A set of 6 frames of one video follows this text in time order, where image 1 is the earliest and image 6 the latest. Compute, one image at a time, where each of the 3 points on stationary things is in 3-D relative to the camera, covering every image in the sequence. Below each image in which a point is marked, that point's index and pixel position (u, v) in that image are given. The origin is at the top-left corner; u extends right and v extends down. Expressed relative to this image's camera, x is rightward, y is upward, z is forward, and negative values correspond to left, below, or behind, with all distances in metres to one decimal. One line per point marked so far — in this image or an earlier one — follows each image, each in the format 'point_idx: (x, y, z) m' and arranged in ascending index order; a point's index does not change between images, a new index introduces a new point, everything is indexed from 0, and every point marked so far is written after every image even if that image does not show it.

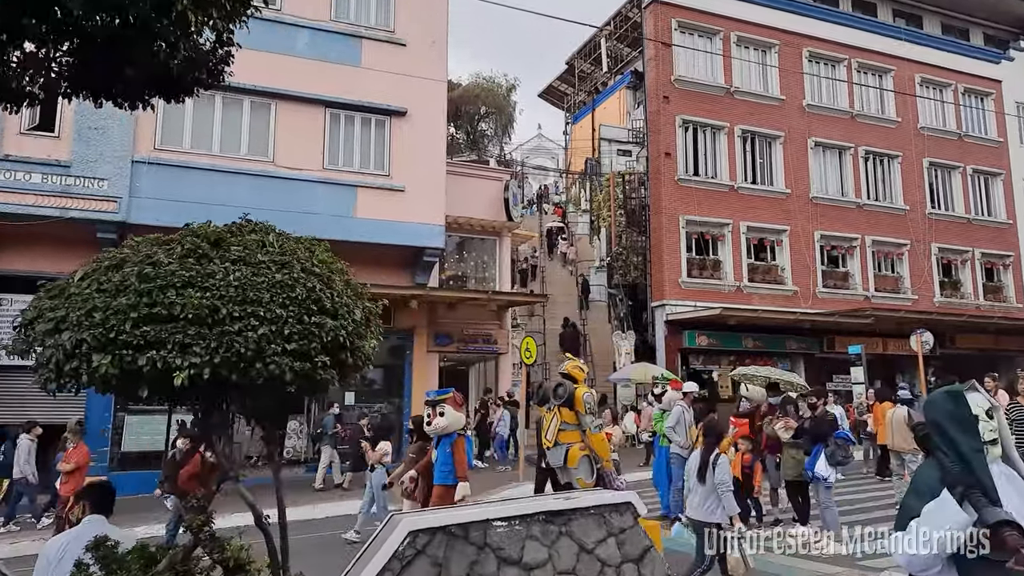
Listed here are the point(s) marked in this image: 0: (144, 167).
0: (-7.3, +2.4, +14.4) m
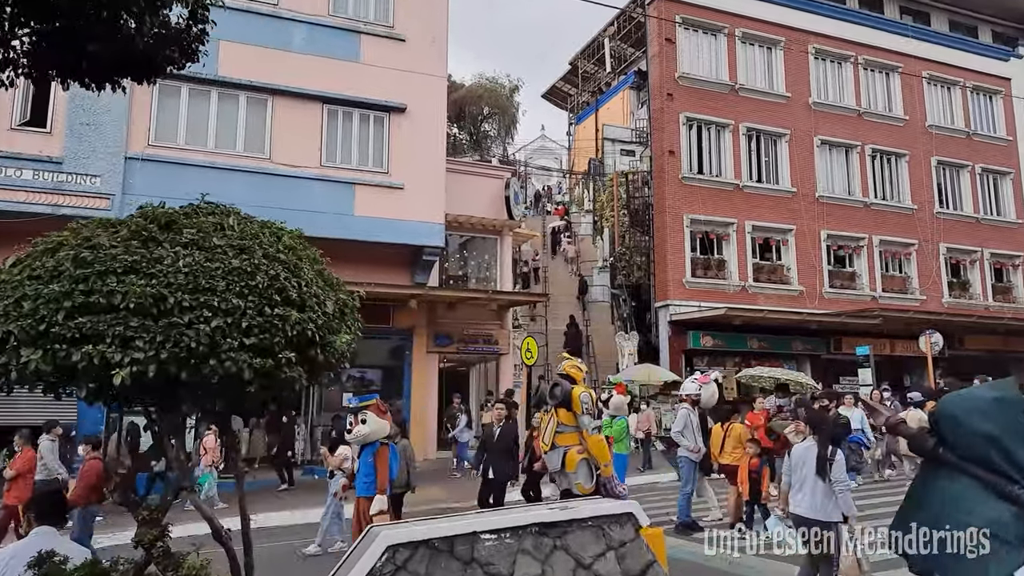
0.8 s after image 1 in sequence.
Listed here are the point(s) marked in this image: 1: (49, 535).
0: (-7.2, +2.4, +14.2) m
1: (-2.3, -1.2, +3.6) m
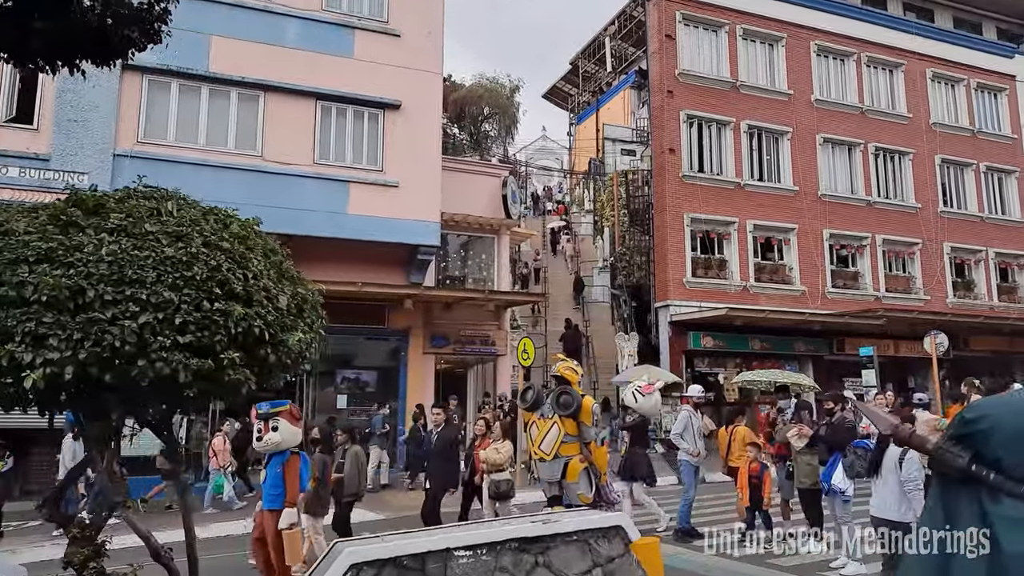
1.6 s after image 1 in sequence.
0: (-7.3, +2.4, +13.9) m
1: (-2.4, -1.2, +3.3) m
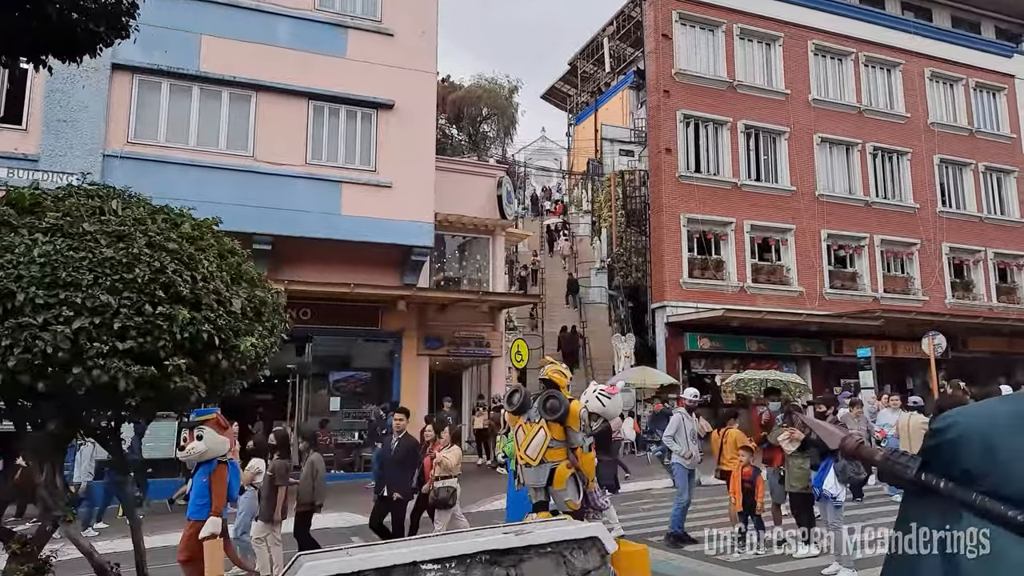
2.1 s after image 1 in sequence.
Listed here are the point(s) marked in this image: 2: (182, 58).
0: (-7.5, +2.4, +13.8) m
1: (-2.5, -1.2, +3.2) m
2: (-6.5, +4.5, +14.4) m
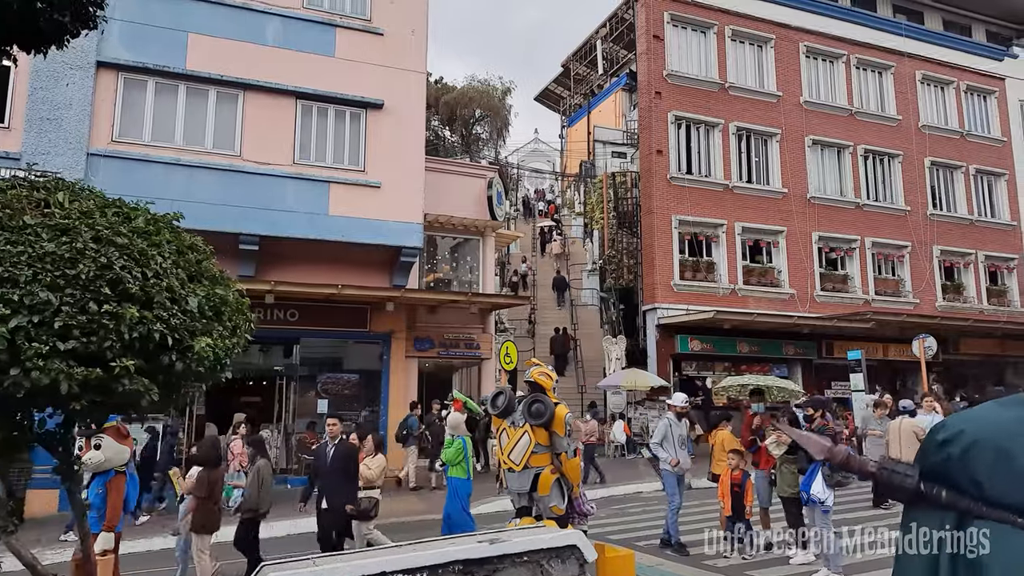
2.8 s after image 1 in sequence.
0: (-7.7, +2.4, +13.6) m
1: (-2.6, -1.2, +3.1) m
2: (-6.7, +4.5, +14.3) m
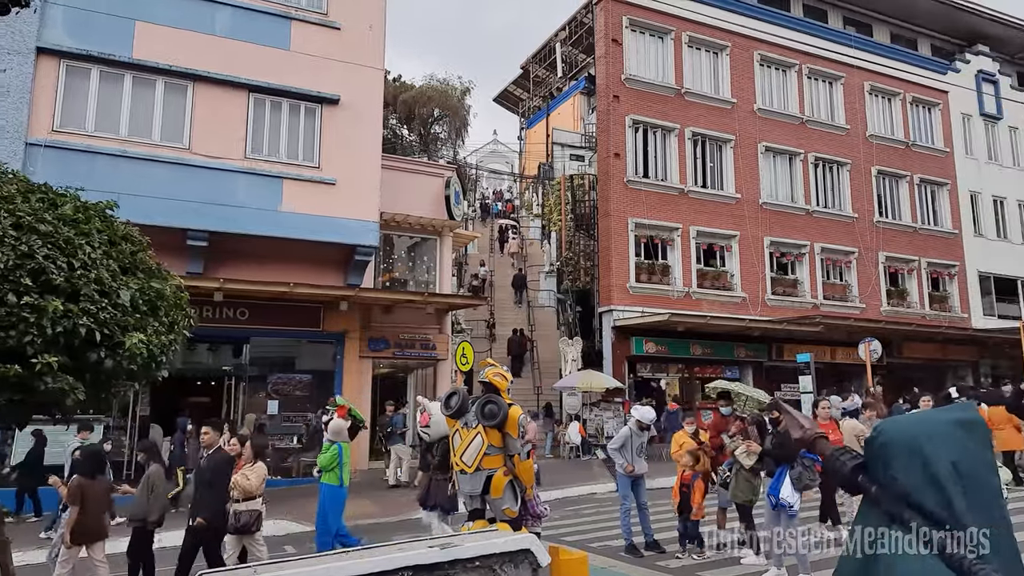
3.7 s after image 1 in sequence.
0: (-8.4, +2.5, +13.0) m
1: (-2.8, -1.1, +2.8) m
2: (-7.5, +4.6, +13.8) m
